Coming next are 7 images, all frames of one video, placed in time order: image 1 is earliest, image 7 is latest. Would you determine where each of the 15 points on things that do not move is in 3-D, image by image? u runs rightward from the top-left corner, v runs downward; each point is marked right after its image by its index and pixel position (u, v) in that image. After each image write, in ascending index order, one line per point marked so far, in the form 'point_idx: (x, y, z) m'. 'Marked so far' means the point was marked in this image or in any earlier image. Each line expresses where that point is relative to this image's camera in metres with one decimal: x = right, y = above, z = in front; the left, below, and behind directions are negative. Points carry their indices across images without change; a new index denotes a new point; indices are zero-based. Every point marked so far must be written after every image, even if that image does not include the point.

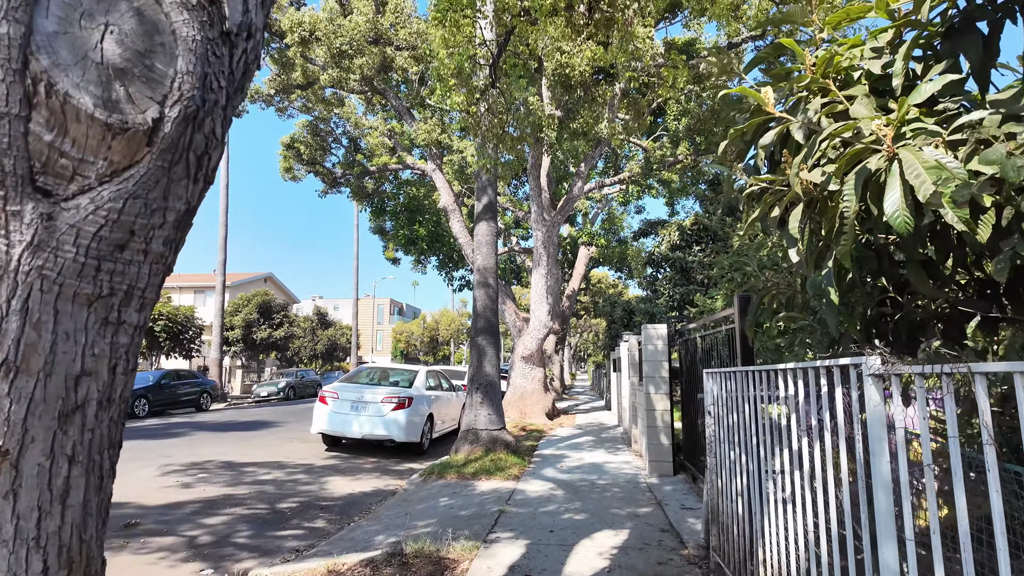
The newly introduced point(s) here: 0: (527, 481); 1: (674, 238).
0: (+0.2, -2.6, +7.6) m
1: (+4.8, +1.5, +17.0) m
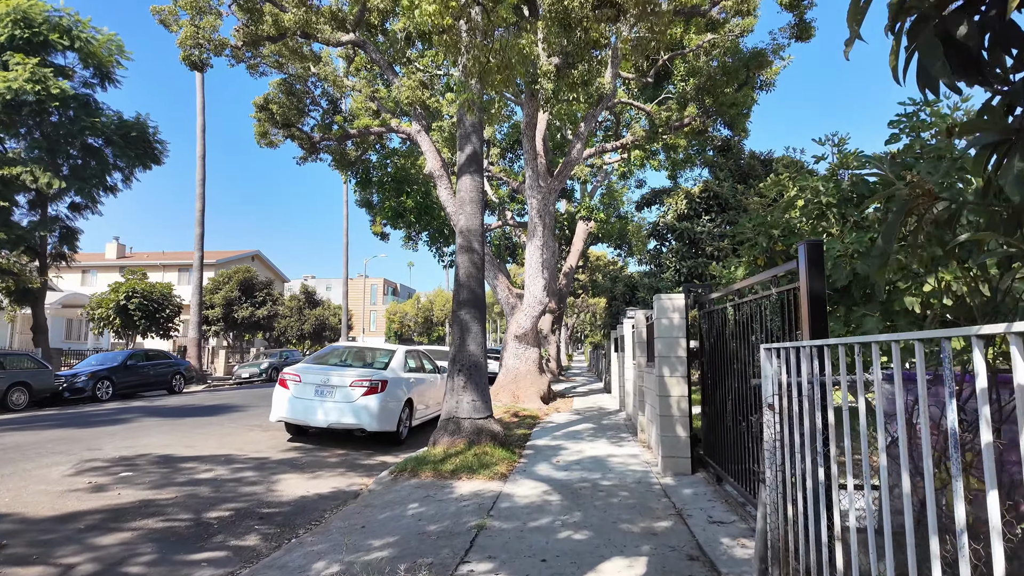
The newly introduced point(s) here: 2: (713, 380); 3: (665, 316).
0: (0.0, -2.2, +6.3) m
1: (+4.6, +2.2, +15.6) m
2: (+2.2, -1.0, +6.3) m
3: (+1.8, -0.3, +6.7) m
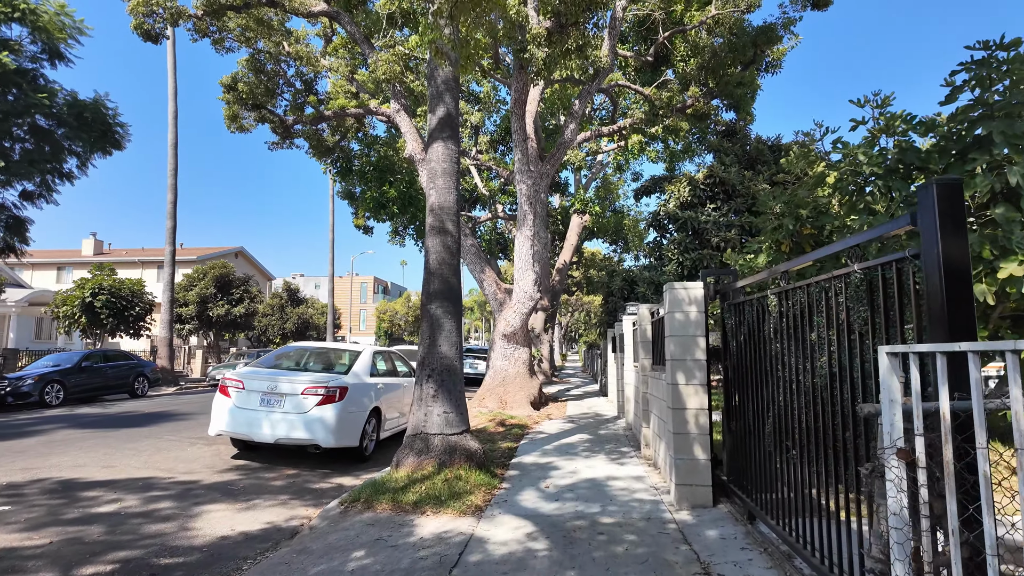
0: (-0.2, -2.0, +5.0) m
1: (+4.3, +2.4, +14.3) m
2: (+2.0, -0.9, +5.0) m
3: (+1.6, -0.2, +5.4) m
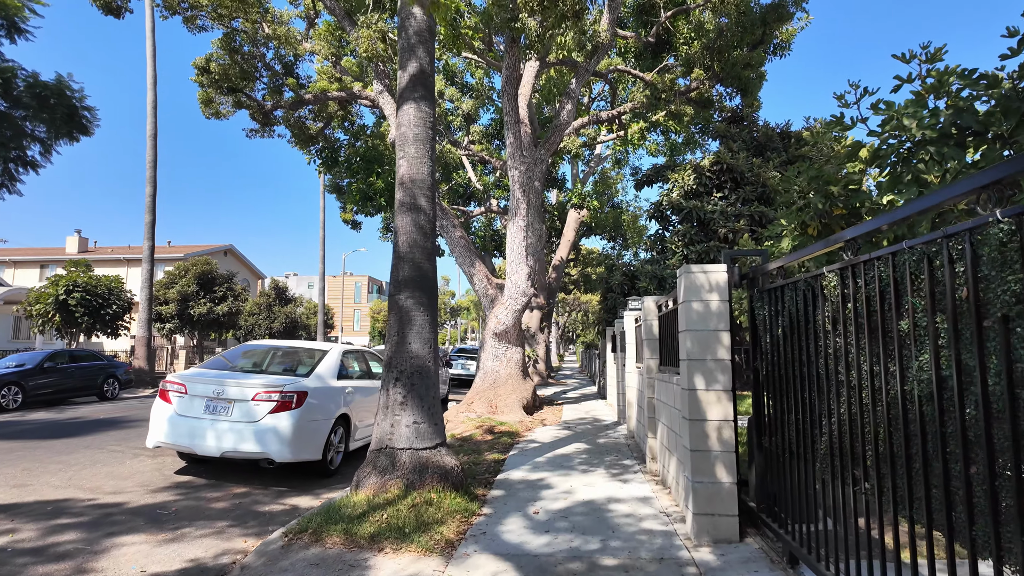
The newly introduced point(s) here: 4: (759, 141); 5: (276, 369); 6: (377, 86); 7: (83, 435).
0: (-0.3, -1.9, +4.0) m
1: (+4.1, +2.5, +13.3) m
2: (+1.8, -0.7, +4.0) m
3: (+1.4, -0.1, +4.4) m
4: (+6.2, +3.7, +14.4) m
5: (-3.0, -1.0, +7.3) m
6: (-3.5, +5.2, +14.6) m
7: (-6.5, -2.2, +8.6) m
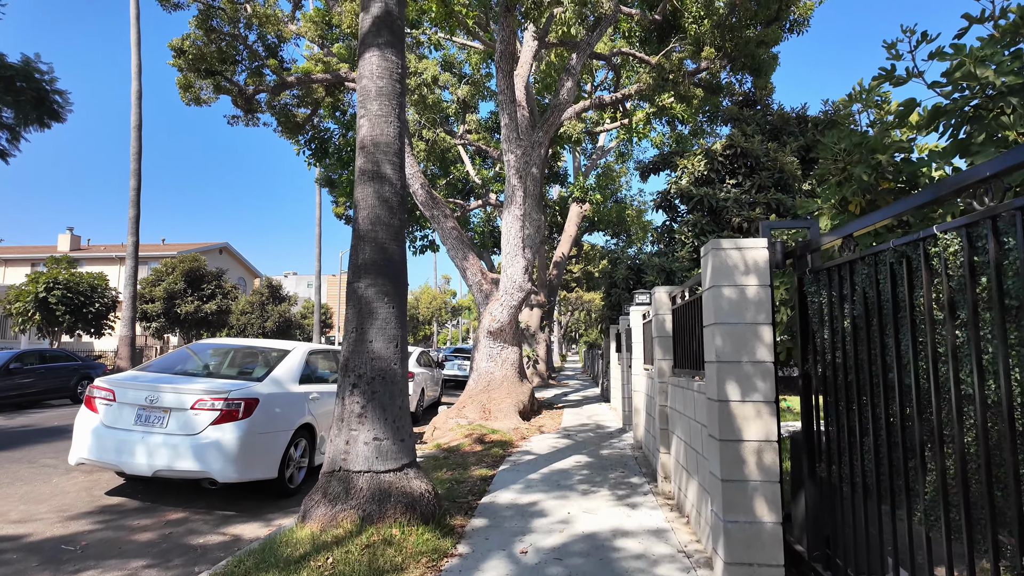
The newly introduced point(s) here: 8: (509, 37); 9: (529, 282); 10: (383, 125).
0: (-0.5, -1.8, +3.0) m
1: (+4.0, +2.6, +12.3) m
2: (+1.7, -0.6, +3.0) m
3: (+1.3, 0.0, +3.4) m
4: (+6.1, +3.8, +13.4) m
5: (-3.1, -0.9, +6.3) m
6: (-3.6, +5.3, +13.7) m
7: (-6.6, -2.1, +7.7) m
8: (0.0, +5.1, +11.6) m
9: (+0.3, +0.1, +11.8) m
10: (-1.1, +1.3, +4.7) m
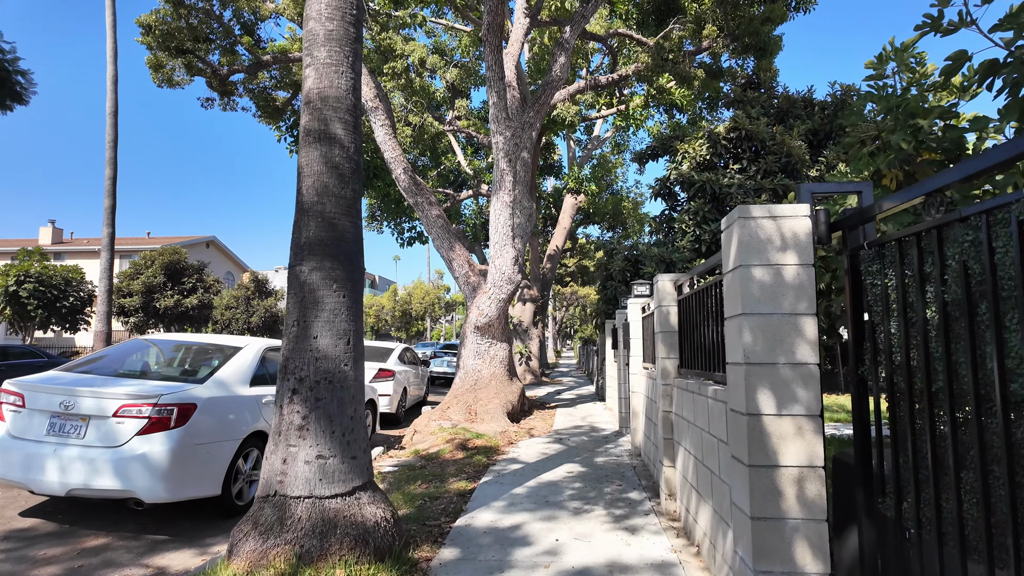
0: (-0.6, -1.7, +2.3) m
1: (+3.8, +2.7, +11.5) m
2: (+1.5, -0.5, +2.2) m
3: (+1.1, +0.1, +2.6) m
4: (+5.9, +4.0, +12.6) m
5: (-3.3, -0.8, +5.5) m
6: (-3.8, +5.4, +12.8) m
7: (-6.7, -2.0, +6.8) m
8: (-0.3, +5.2, +10.7) m
9: (+0.1, +0.3, +11.1) m
10: (-1.2, +1.4, +3.9) m
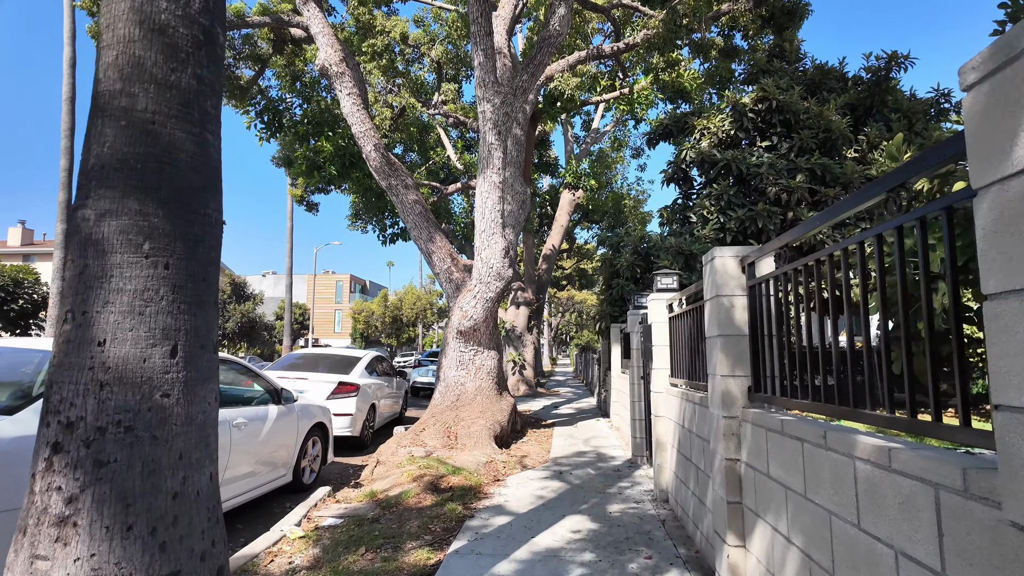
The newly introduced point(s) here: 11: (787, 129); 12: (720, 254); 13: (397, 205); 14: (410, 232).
0: (-0.7, -1.5, +0.5) m
1: (+3.6, +2.8, +9.9) m
2: (+1.4, -0.4, +0.5) m
3: (+1.0, +0.3, +0.9) m
4: (+5.7, +4.0, +11.0) m
5: (-3.4, -0.7, +3.7) m
6: (-4.0, +5.5, +11.1) m
7: (-6.9, -1.9, +5.0) m
8: (-0.4, +5.3, +9.1) m
9: (0.0, +0.3, +9.3) m
10: (-1.3, +1.6, +2.2) m
11: (+4.7, +2.7, +9.8) m
12: (+1.2, +0.2, +3.3) m
13: (-2.0, +1.5, +10.2) m
14: (-1.8, +1.0, +10.2) m
